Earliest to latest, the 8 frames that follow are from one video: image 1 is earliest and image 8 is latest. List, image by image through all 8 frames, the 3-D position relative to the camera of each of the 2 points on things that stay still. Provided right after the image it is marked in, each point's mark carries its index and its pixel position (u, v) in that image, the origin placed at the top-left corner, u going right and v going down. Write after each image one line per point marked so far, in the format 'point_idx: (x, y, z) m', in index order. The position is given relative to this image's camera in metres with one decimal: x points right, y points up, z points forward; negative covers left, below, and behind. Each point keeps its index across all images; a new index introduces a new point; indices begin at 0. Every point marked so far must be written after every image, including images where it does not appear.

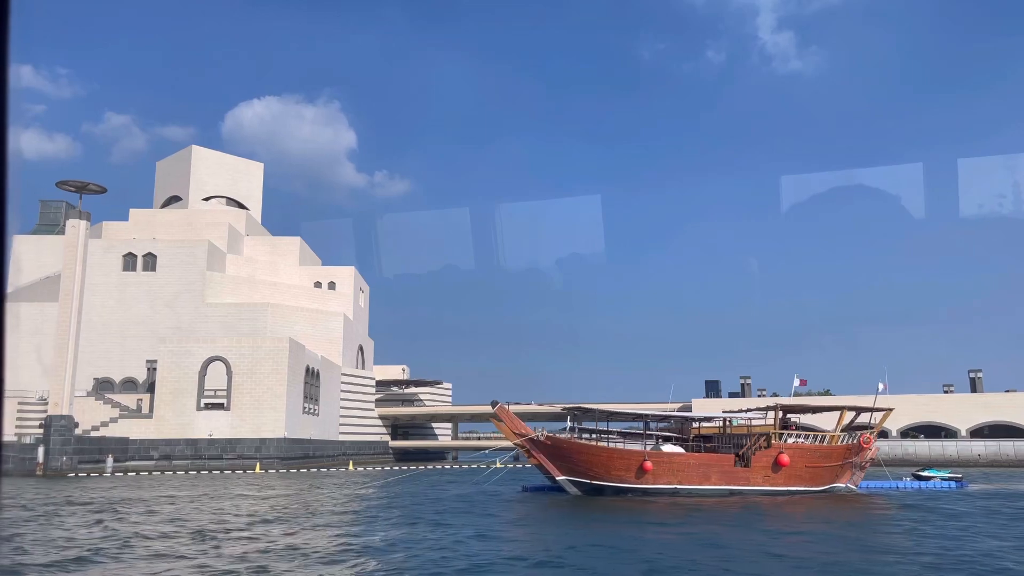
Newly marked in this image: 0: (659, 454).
0: (+3.9, -4.2, +19.6) m
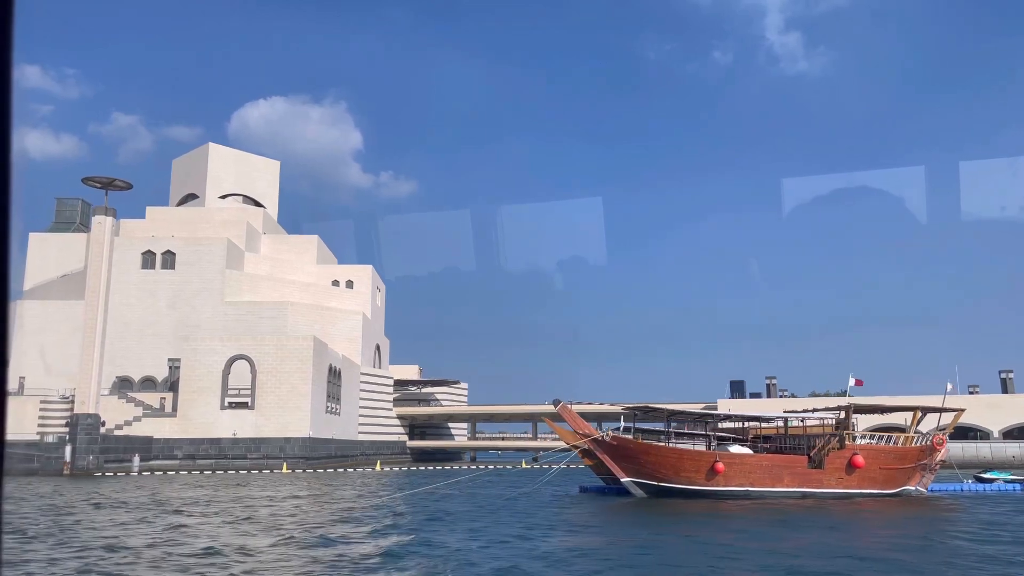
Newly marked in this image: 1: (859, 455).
0: (+5.5, -4.1, +18.9) m
1: (+8.9, -4.3, +19.7) m
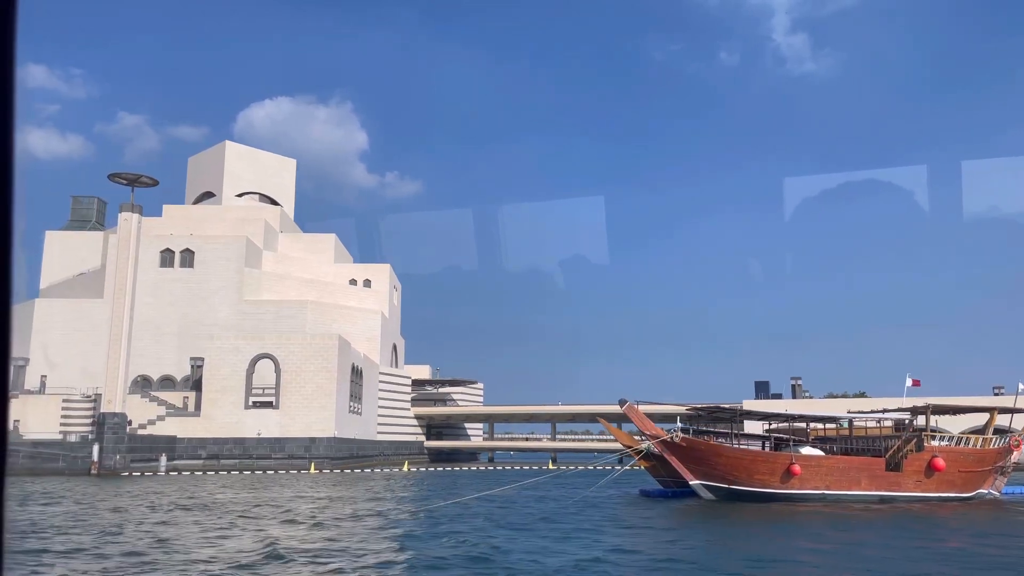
0: (+7.0, -4.0, +18.3) m
1: (+10.5, -4.2, +19.1) m
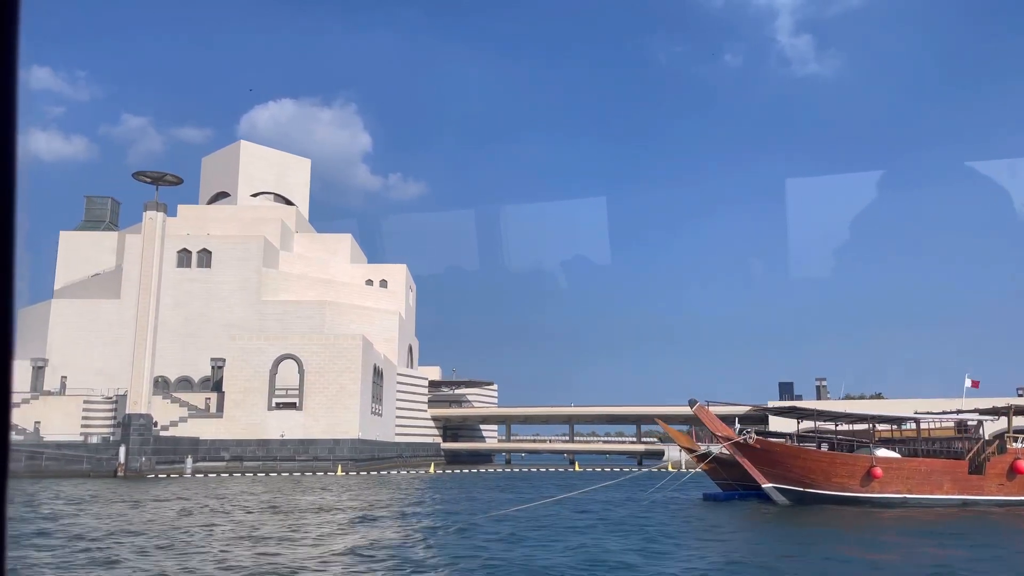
0: (+8.5, -3.9, +17.6) m
1: (+12.0, -4.1, +18.4) m
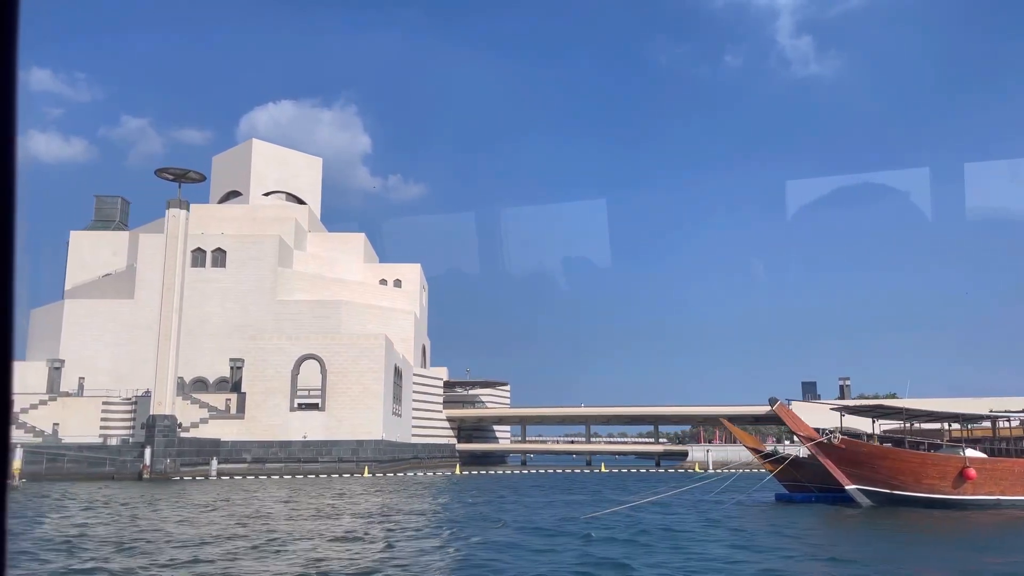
0: (+10.1, -3.8, +16.9) m
1: (+13.6, -3.9, +17.7) m
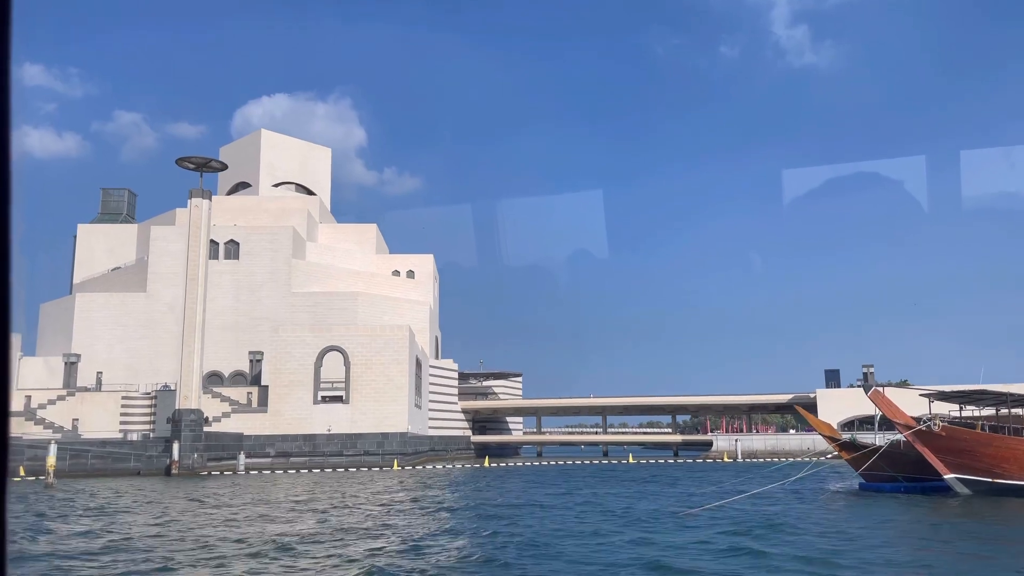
0: (+11.8, -3.3, +16.2) m
1: (+15.3, -3.4, +17.0) m
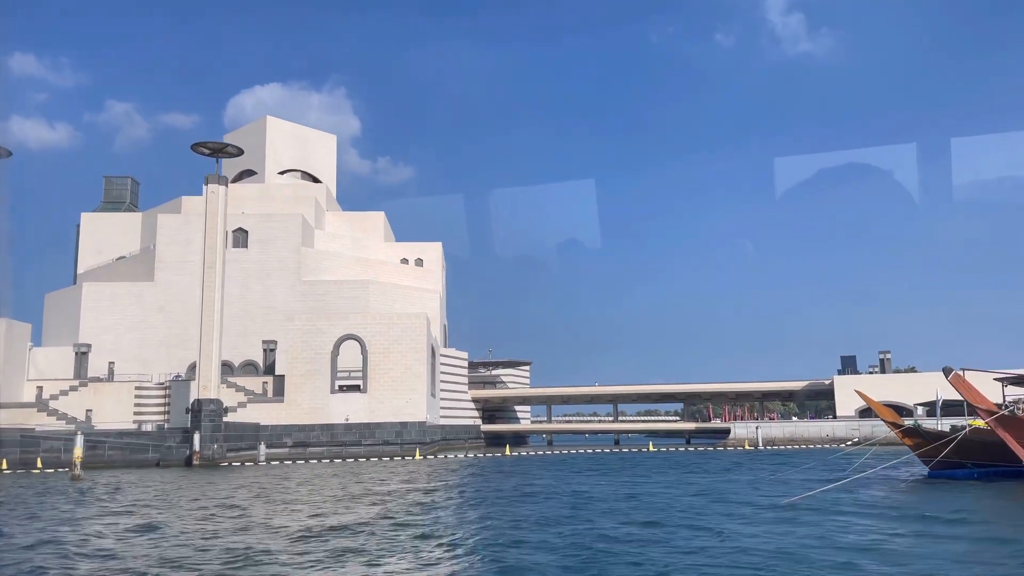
0: (+13.2, -2.9, +15.7) m
1: (+16.6, -3.0, +16.5) m
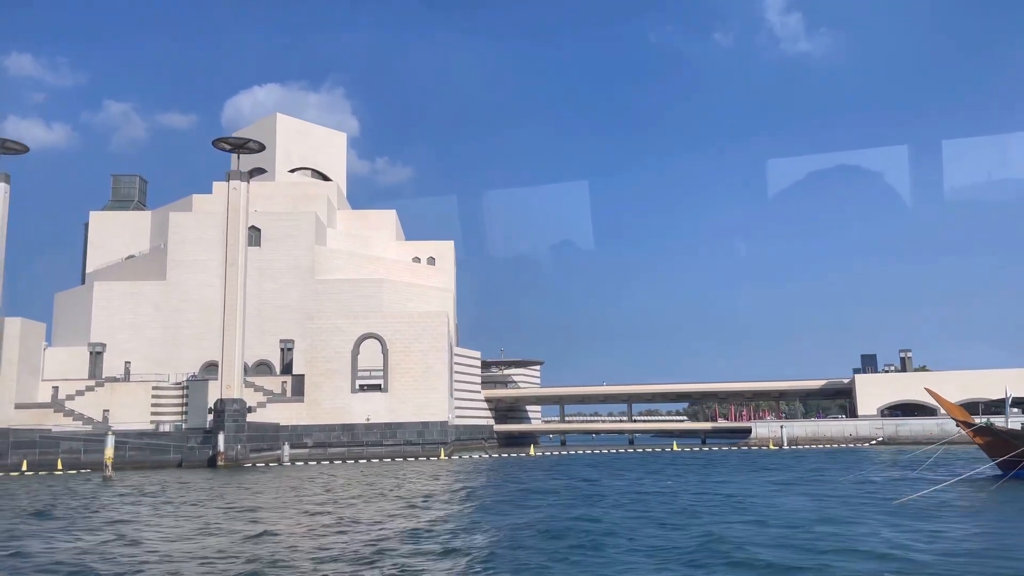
0: (+14.6, -2.7, +15.1) m
1: (+18.0, -2.8, +15.9) m
